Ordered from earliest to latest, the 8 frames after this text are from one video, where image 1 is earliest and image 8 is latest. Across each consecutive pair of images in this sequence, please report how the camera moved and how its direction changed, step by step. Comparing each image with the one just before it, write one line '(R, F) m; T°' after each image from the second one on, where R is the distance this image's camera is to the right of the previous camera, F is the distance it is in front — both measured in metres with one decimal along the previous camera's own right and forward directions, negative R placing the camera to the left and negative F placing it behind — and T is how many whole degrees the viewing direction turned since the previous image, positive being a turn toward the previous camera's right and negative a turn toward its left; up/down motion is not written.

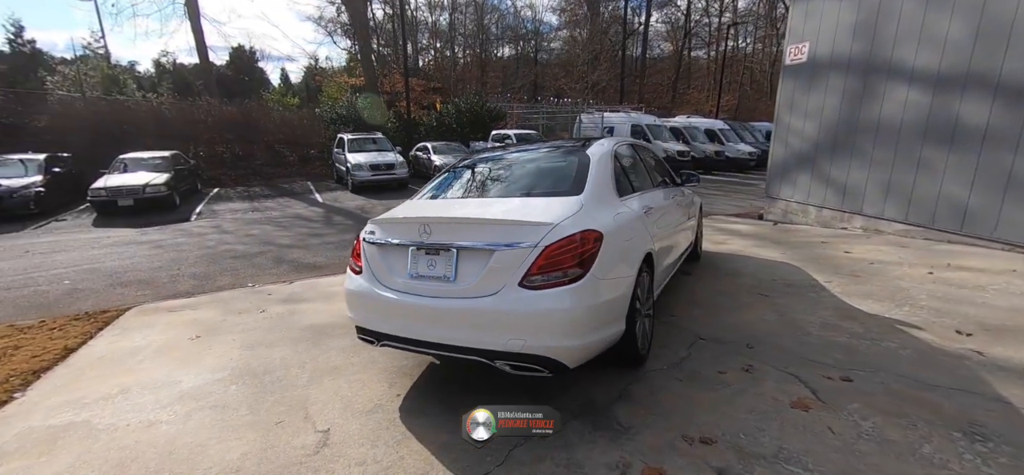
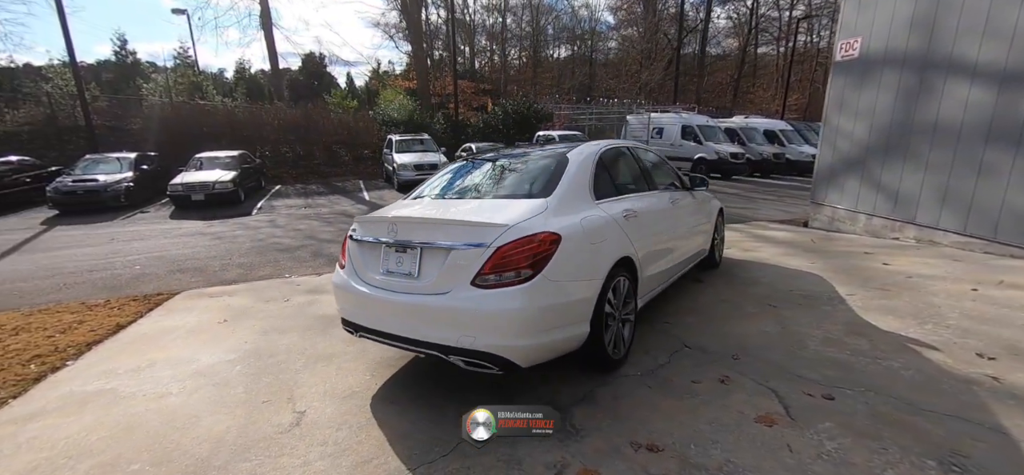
(+0.5, 0.0) m; -7°
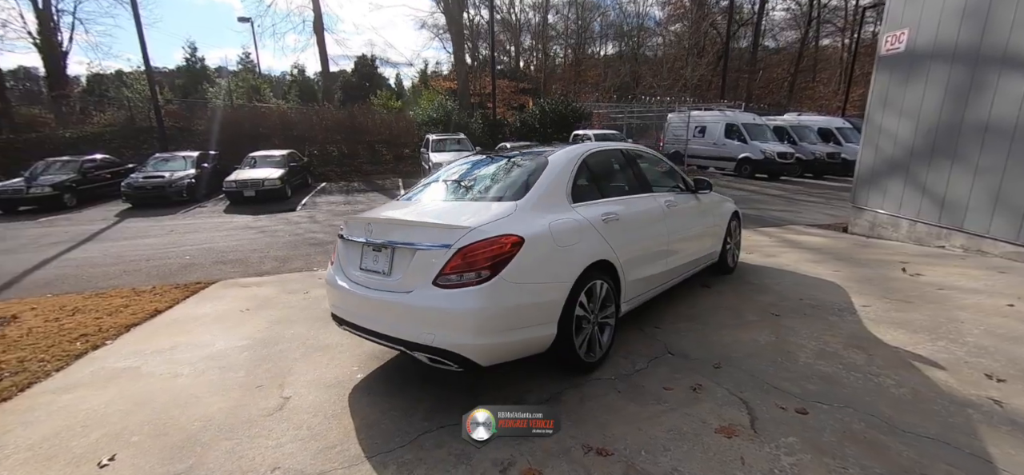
(+0.4, 0.0) m; -6°
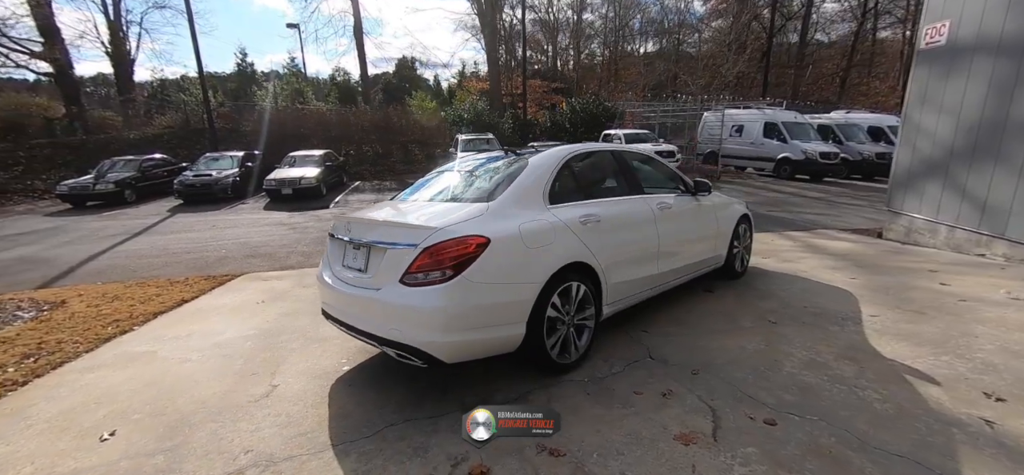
(+0.4, 0.0) m; -5°
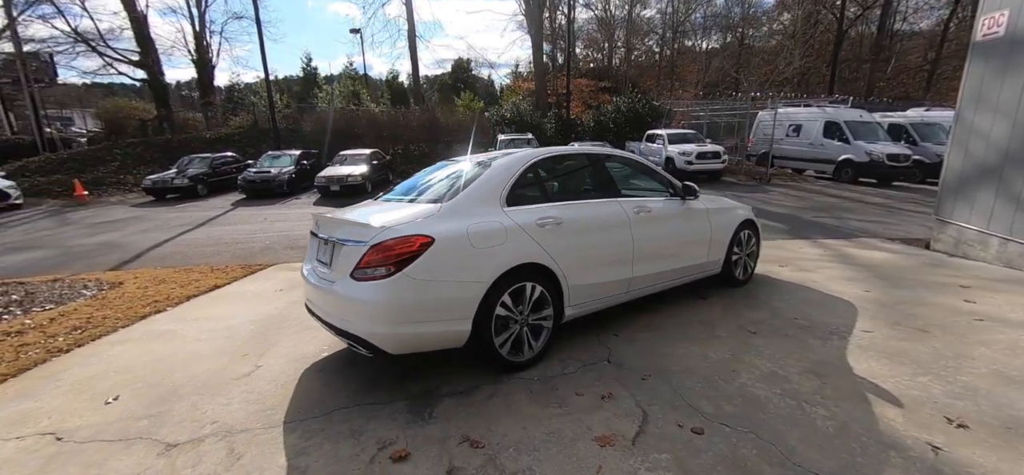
(+0.6, -0.1) m; -7°
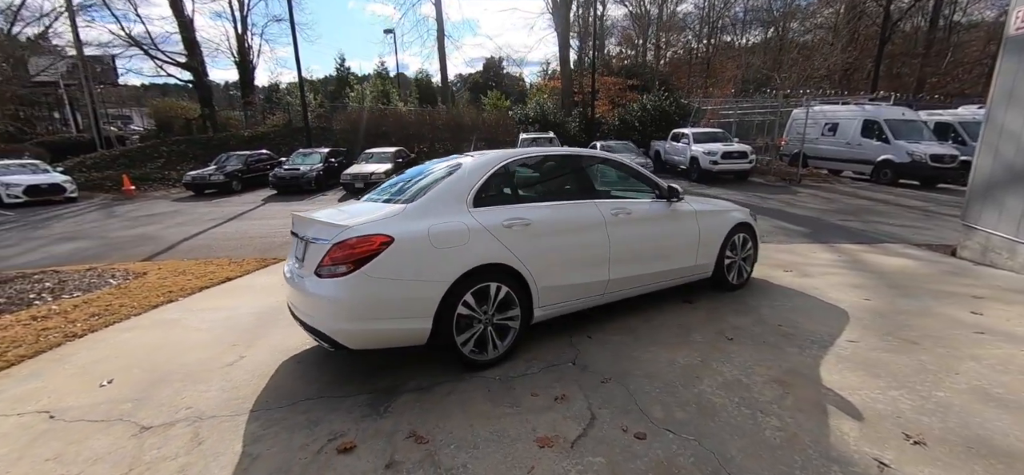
(+0.4, 0.0) m; -4°
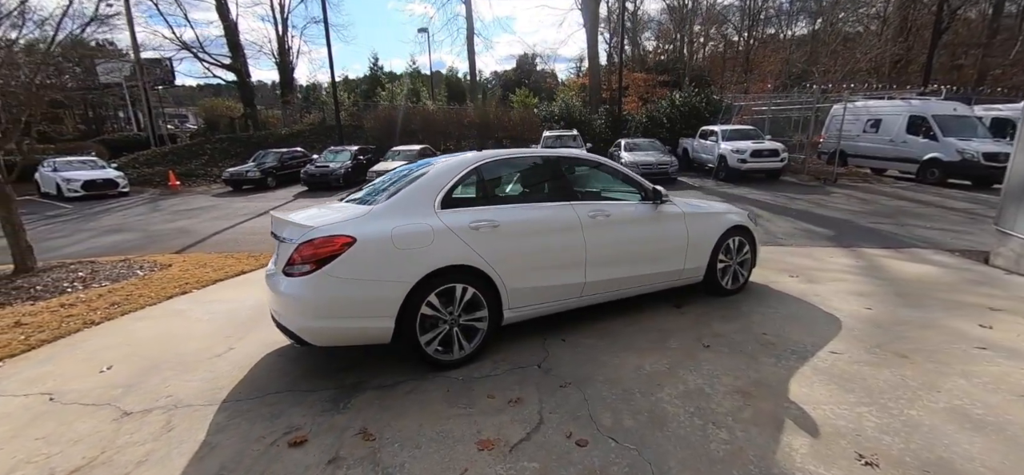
(+0.4, 0.0) m; -4°
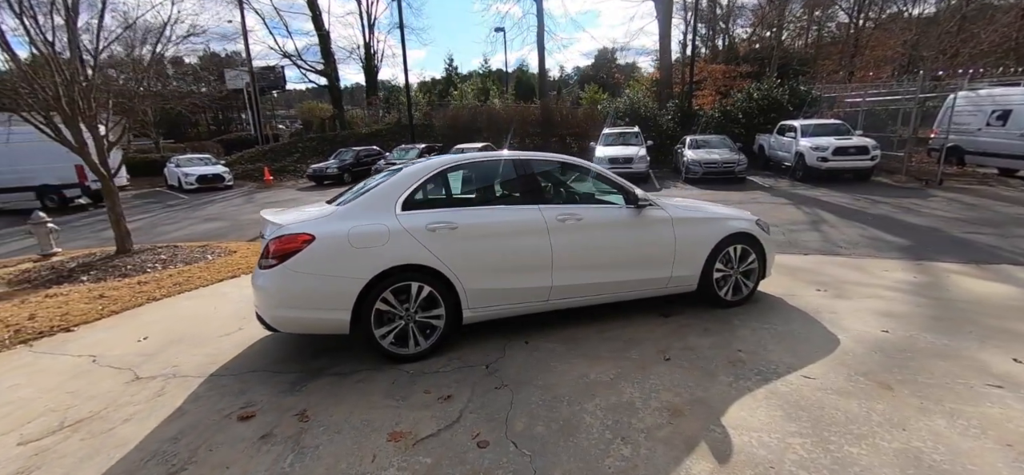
(+0.8, 0.0) m; -10°
